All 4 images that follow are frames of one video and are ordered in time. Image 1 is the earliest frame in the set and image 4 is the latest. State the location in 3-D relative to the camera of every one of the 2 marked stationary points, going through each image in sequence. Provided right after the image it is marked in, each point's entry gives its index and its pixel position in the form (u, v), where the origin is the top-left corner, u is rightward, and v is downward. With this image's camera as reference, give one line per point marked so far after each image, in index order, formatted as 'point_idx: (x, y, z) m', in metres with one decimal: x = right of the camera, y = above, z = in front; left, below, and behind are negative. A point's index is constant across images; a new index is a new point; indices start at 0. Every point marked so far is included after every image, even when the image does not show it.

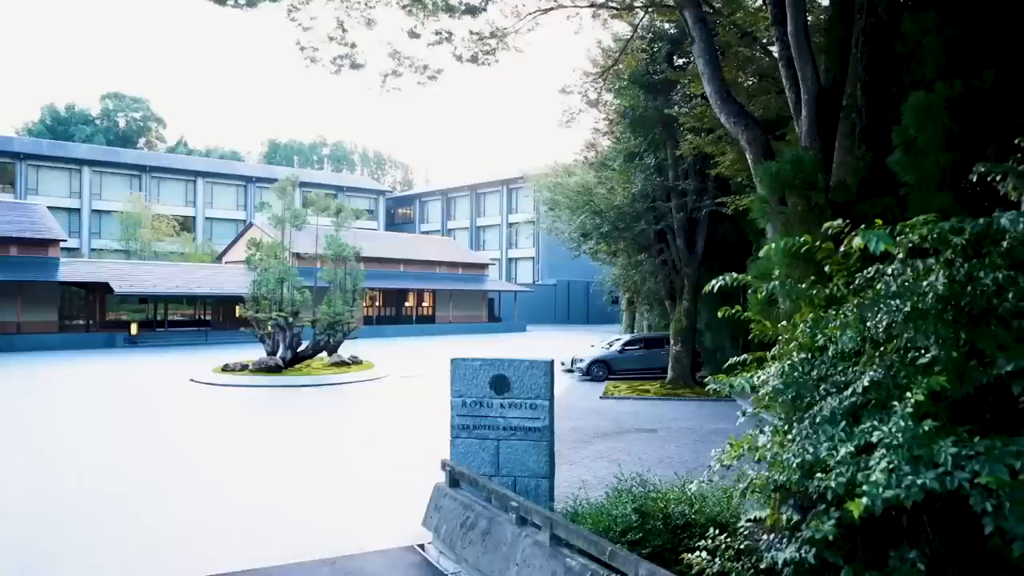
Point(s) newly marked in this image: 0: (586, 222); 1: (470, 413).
0: (+1.8, +1.6, +18.2) m
1: (-0.4, -1.2, +7.2) m
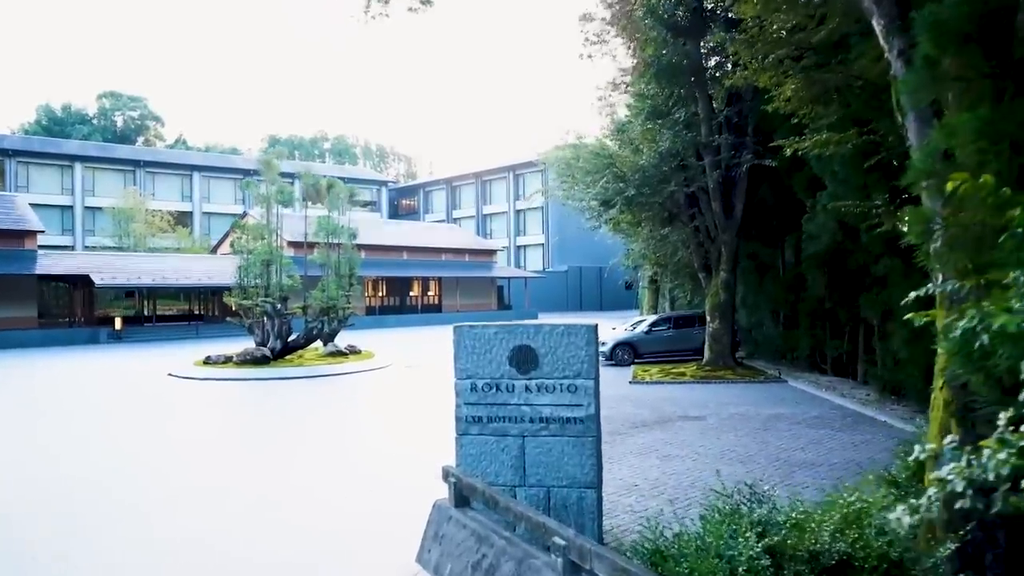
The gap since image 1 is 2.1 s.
0: (+2.0, +2.2, +16.1) m
1: (-0.2, -0.8, +5.1) m
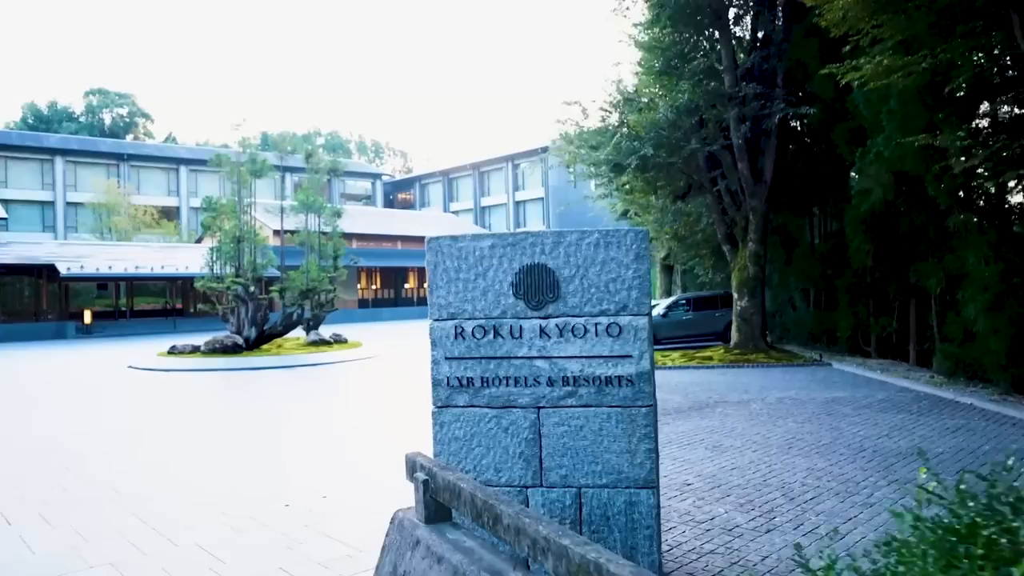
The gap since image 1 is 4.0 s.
0: (+2.0, +2.7, +14.3) m
1: (-0.2, -0.3, +3.3) m
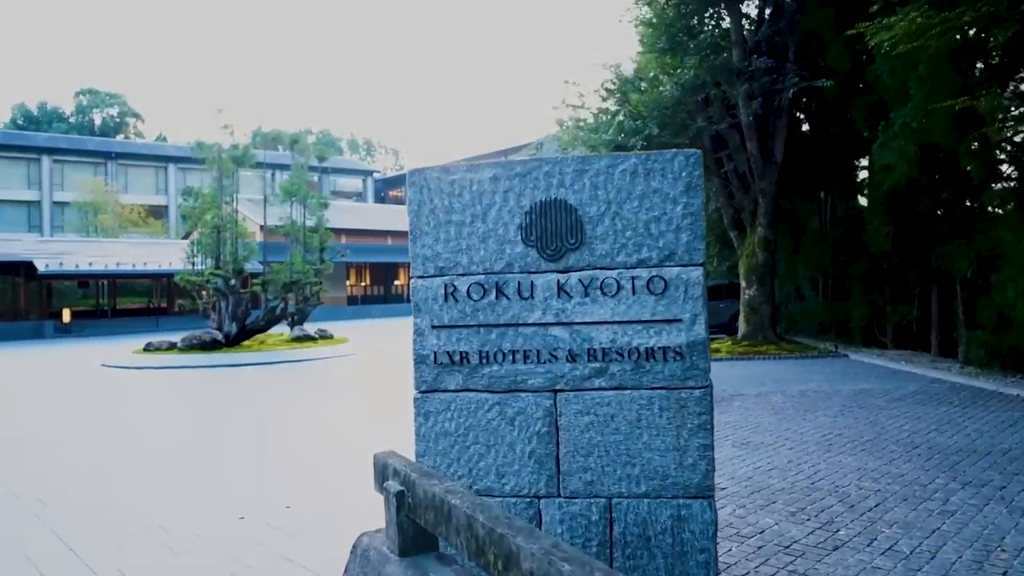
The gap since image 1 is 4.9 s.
0: (+1.9, +2.9, +13.5) m
1: (-0.2, -0.1, +2.5) m
